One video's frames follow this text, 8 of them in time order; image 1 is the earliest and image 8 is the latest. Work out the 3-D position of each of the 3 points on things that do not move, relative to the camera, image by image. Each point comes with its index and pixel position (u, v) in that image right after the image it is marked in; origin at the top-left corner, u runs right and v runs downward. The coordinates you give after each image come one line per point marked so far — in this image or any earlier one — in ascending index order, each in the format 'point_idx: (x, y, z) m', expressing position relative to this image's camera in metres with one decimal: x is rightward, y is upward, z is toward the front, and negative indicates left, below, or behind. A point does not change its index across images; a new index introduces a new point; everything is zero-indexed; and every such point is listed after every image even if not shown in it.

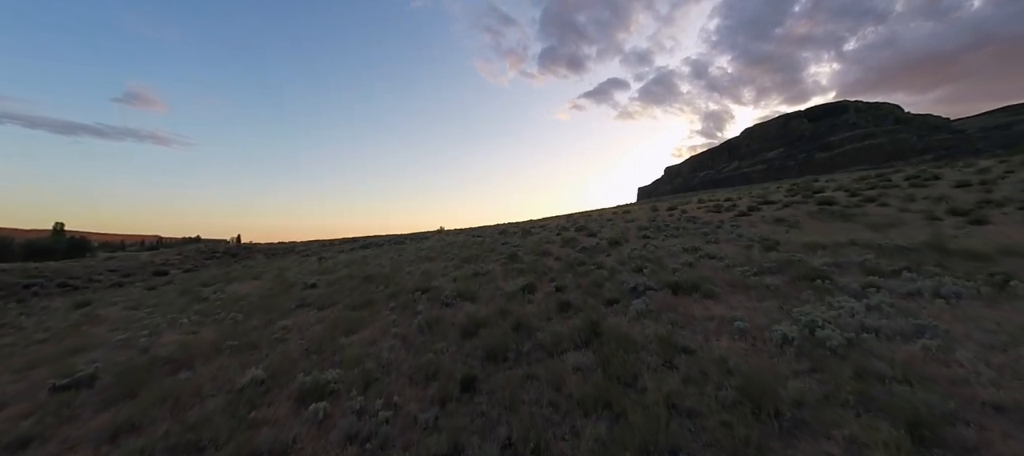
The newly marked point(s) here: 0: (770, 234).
0: (+10.1, -0.2, +15.0) m
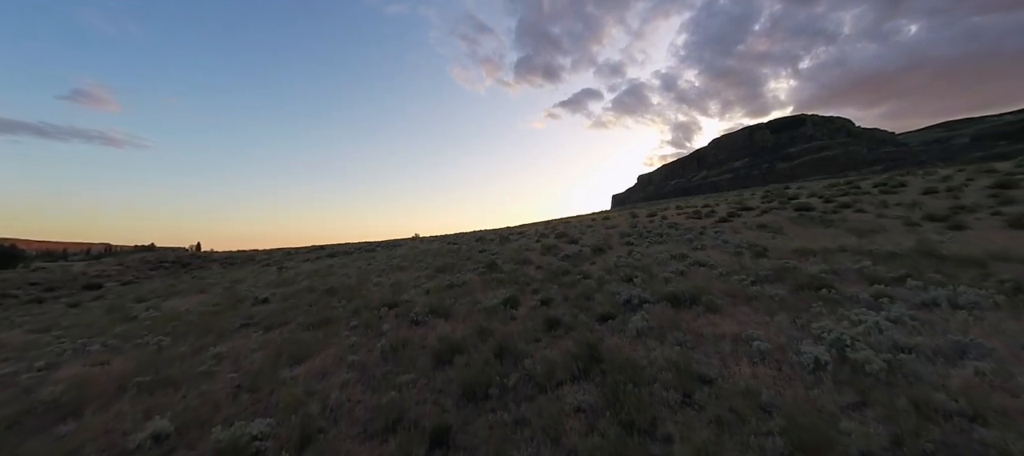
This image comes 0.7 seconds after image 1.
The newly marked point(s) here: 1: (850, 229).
0: (+9.3, -0.5, +14.6) m
1: (+12.9, -0.1, +14.5) m
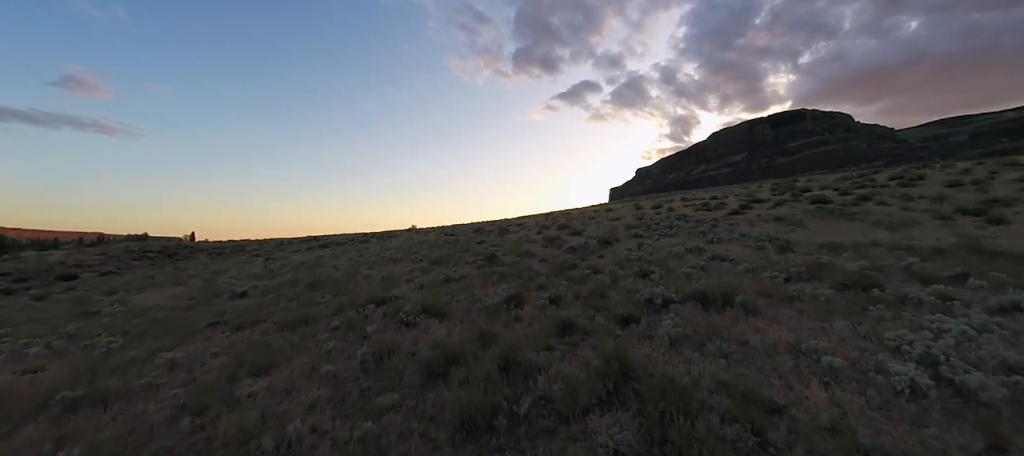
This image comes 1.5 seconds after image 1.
0: (+9.4, -0.2, +13.6) m
1: (+12.9, +0.2, +13.5) m
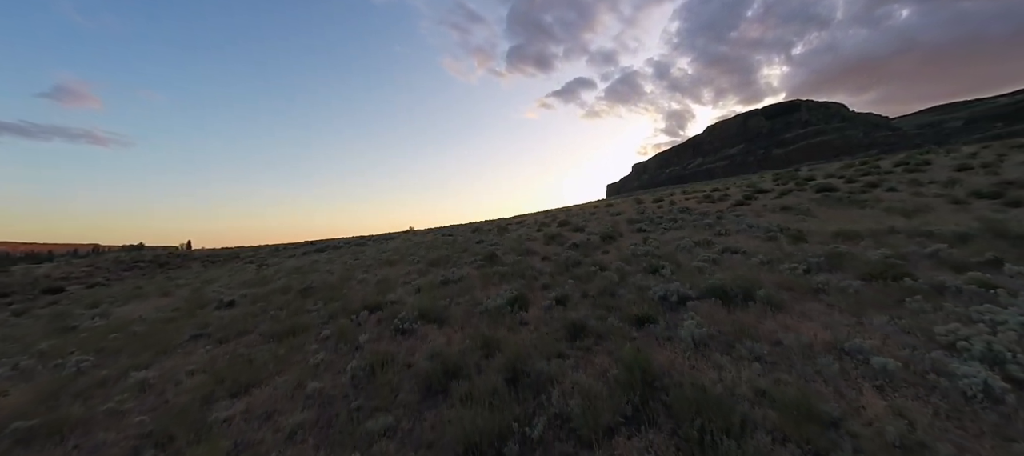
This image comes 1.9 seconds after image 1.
0: (+9.4, +0.2, +13.1) m
1: (+12.9, +0.6, +13.1) m
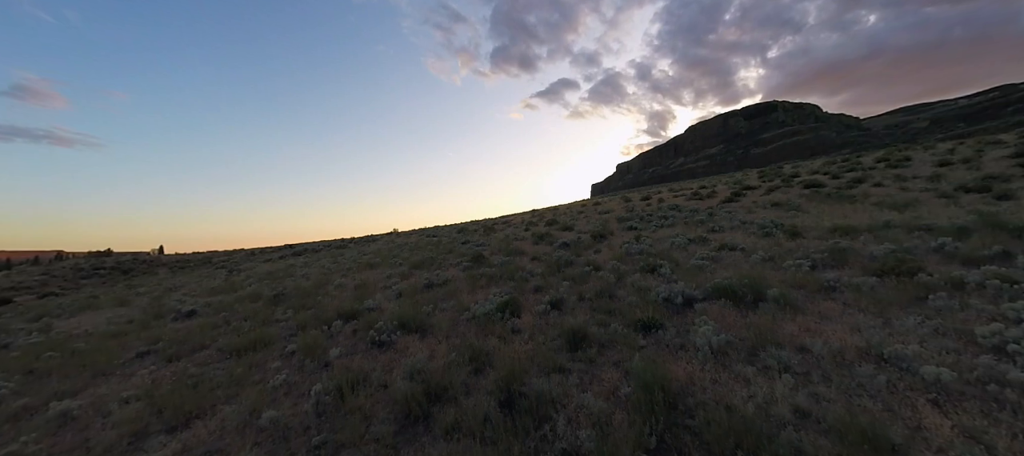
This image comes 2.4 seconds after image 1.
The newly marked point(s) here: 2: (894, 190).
0: (+8.9, +0.3, +12.8) m
1: (+12.5, +0.8, +12.9) m
2: (+14.7, +1.5, +14.8) m
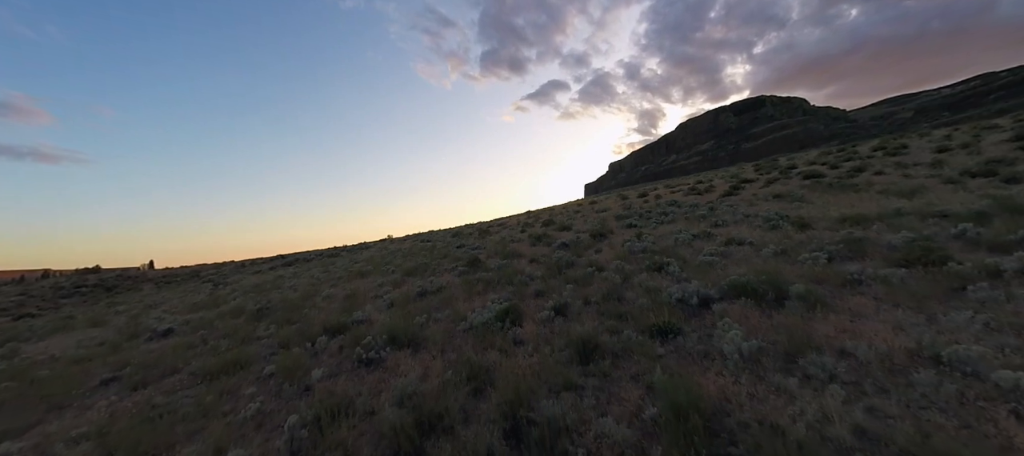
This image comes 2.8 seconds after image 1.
0: (+8.8, +0.6, +12.4) m
1: (+12.3, +1.2, +12.6) m
2: (+14.5, +1.9, +14.4) m
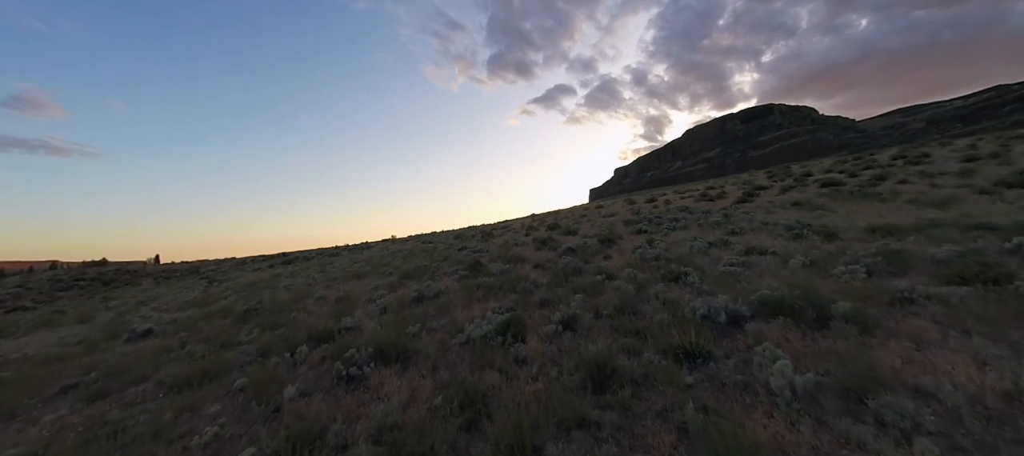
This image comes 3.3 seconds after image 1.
0: (+9.0, +0.3, +11.7) m
1: (+12.5, +0.8, +11.8) m
2: (+14.7, +1.5, +13.7) m
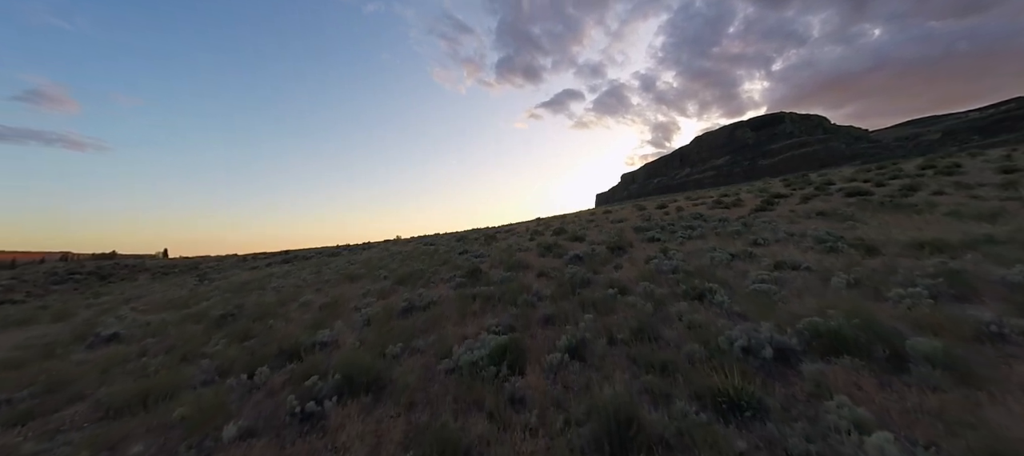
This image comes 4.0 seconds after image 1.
0: (+9.1, -0.1, +10.7) m
1: (+12.6, +0.4, +10.8) m
2: (+14.9, +1.0, +12.6) m
